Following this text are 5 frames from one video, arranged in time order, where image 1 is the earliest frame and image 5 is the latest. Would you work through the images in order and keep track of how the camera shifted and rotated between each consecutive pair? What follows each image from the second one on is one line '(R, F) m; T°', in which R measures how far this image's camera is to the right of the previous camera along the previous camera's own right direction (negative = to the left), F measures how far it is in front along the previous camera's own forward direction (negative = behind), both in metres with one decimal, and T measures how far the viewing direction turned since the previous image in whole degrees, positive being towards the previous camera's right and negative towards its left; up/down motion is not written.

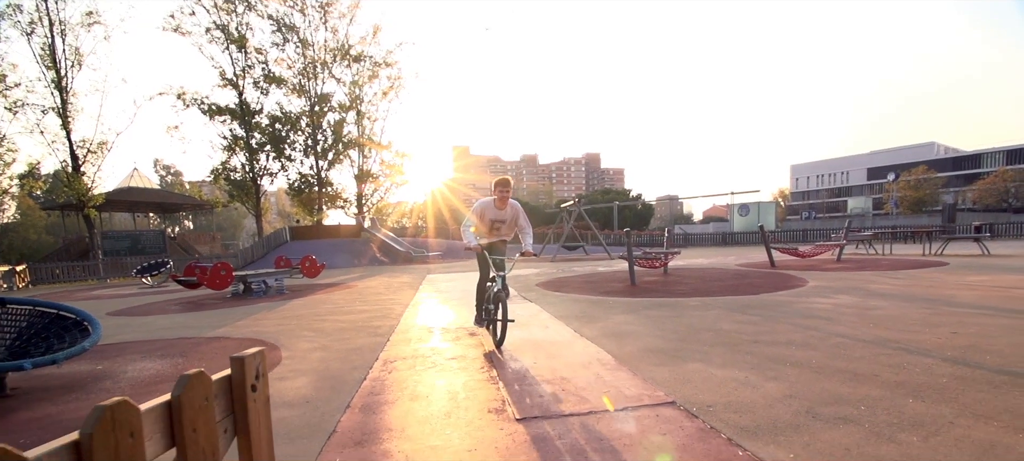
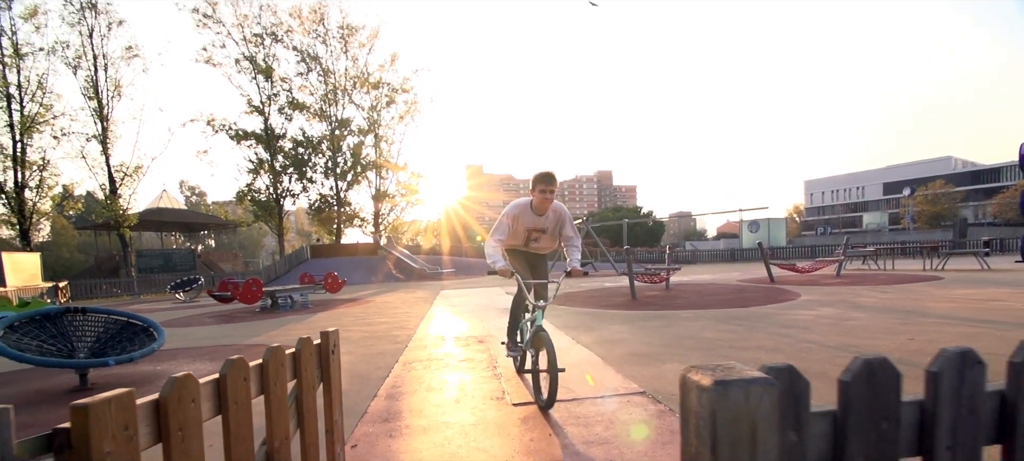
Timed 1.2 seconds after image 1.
(+0.1, -0.8) m; -1°
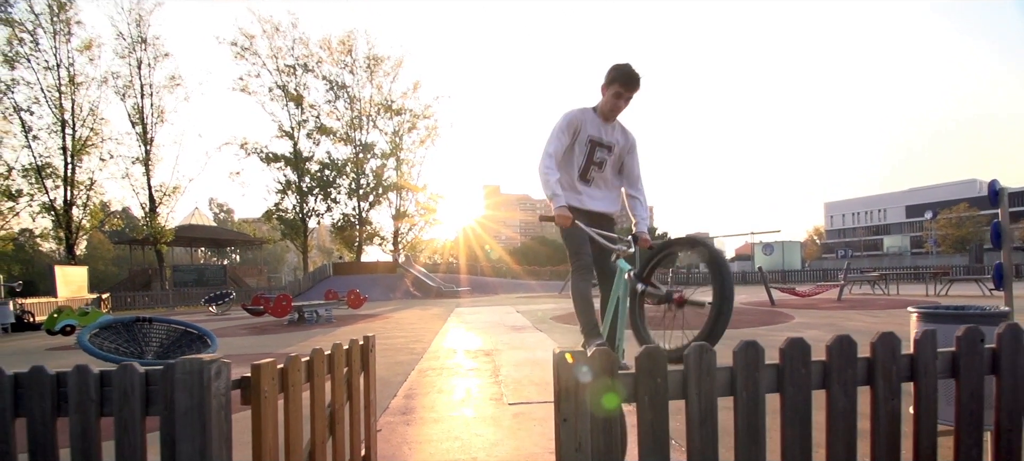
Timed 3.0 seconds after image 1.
(+0.2, -0.9) m; -2°
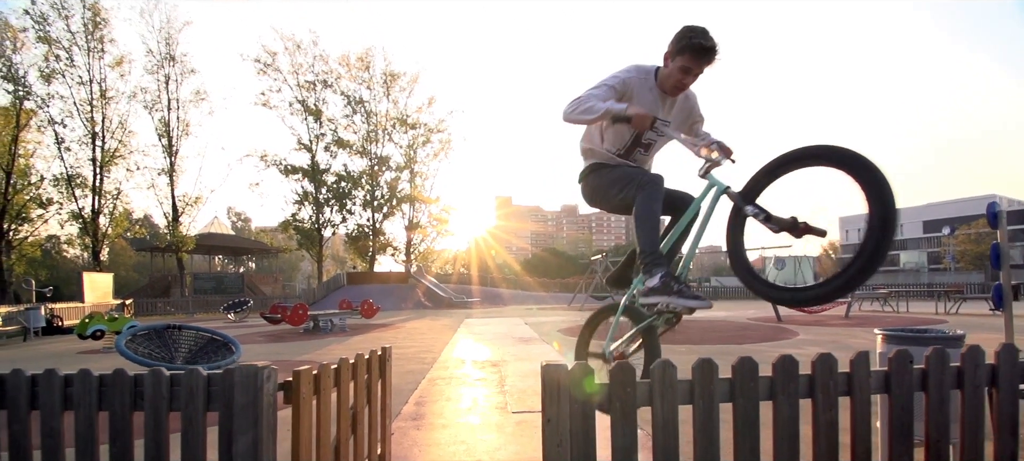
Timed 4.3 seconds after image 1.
(+0.1, -0.4) m; -1°
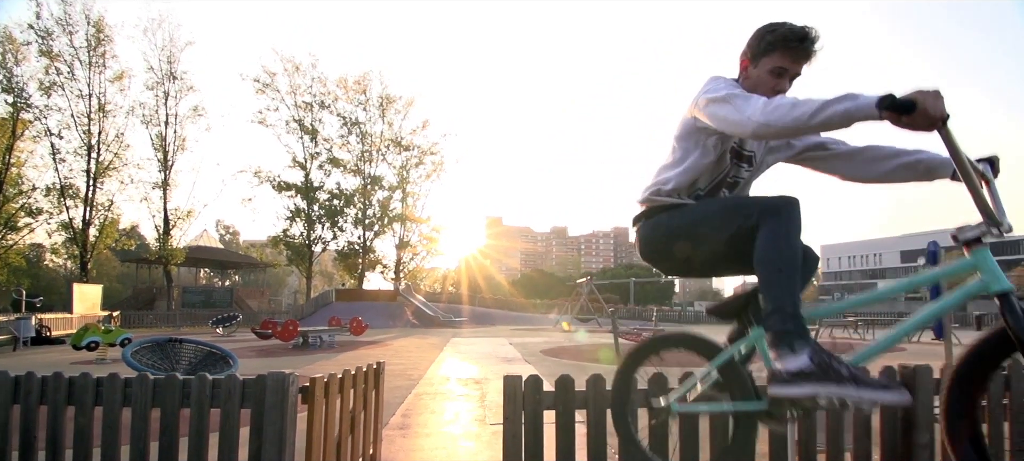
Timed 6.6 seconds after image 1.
(0.0, -0.6) m; +1°
